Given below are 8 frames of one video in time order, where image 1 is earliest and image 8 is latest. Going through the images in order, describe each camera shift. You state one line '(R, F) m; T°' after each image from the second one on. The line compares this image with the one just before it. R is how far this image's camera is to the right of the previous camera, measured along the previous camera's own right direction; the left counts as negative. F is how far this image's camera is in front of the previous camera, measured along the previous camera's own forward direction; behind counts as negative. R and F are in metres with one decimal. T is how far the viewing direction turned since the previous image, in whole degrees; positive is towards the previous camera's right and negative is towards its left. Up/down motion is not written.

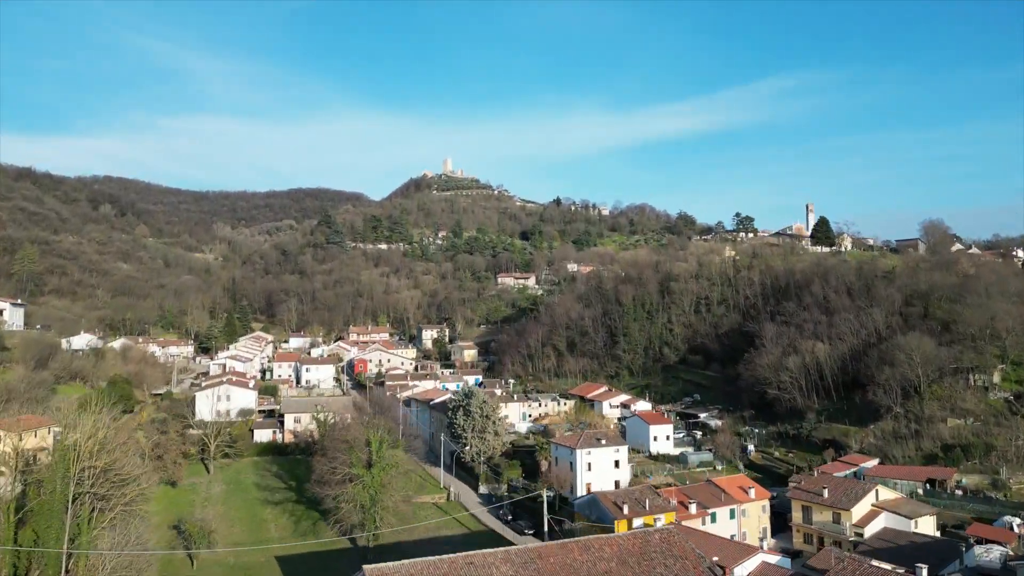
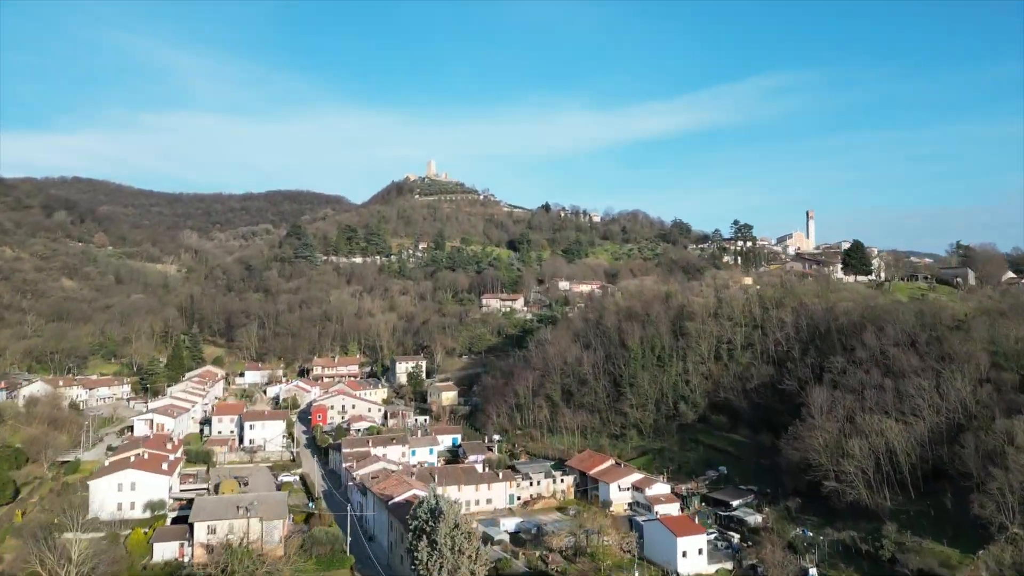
(+0.1, +6.1) m; +1°
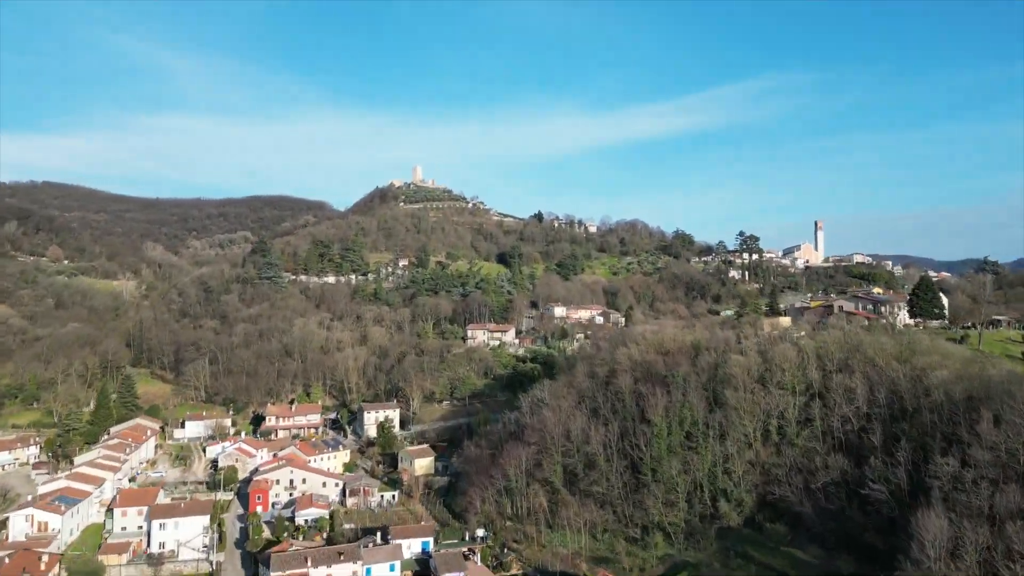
(+0.1, +7.0) m; +1°
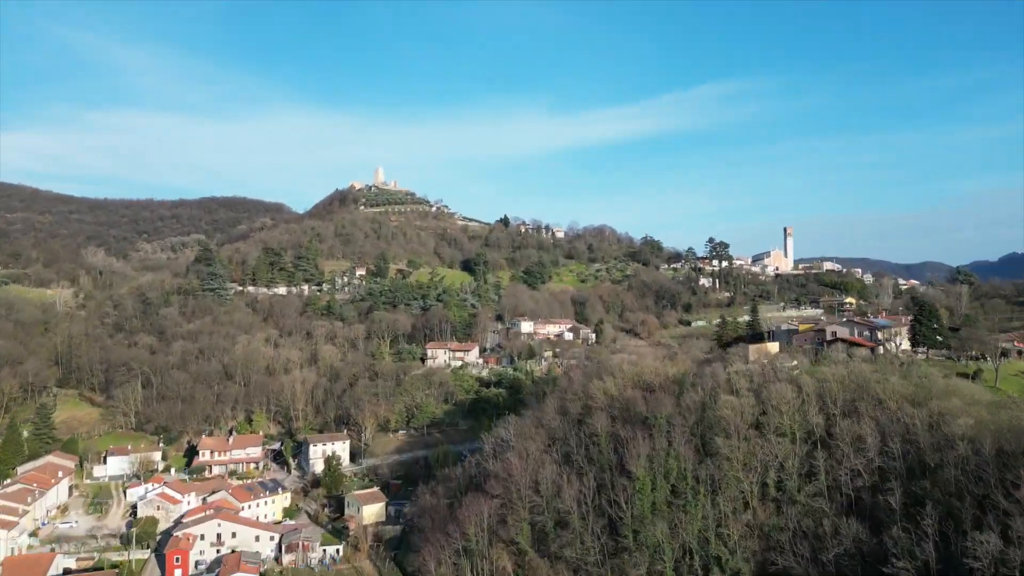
(+0.2, +3.4) m; +3°
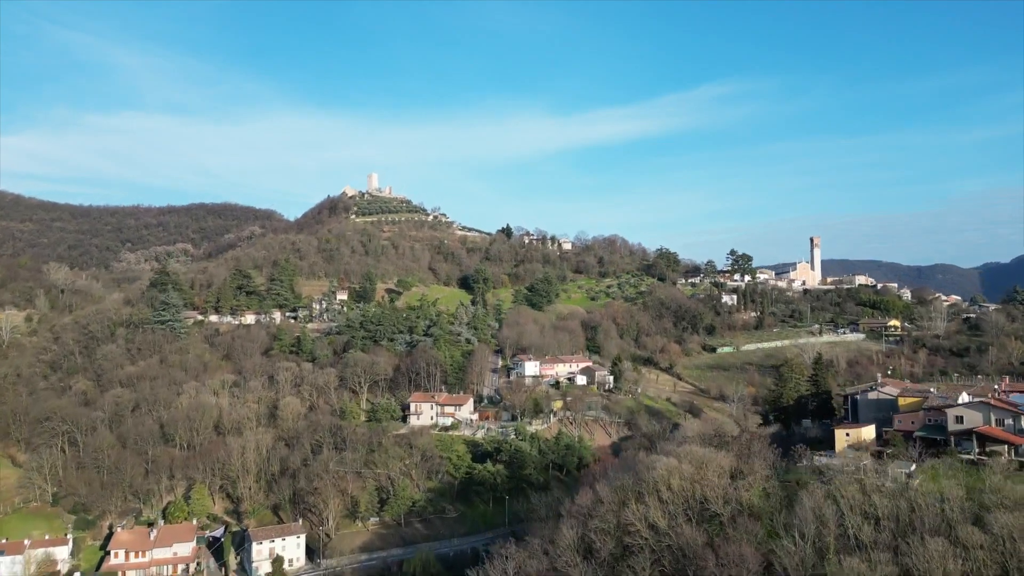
(+0.1, +8.0) m; 0°
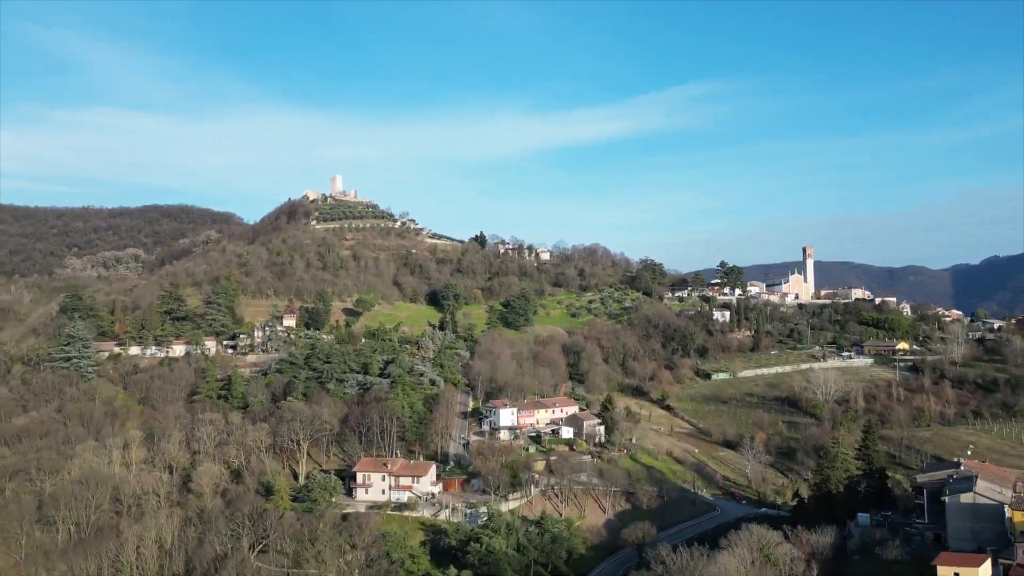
(+0.1, +6.9) m; +2°
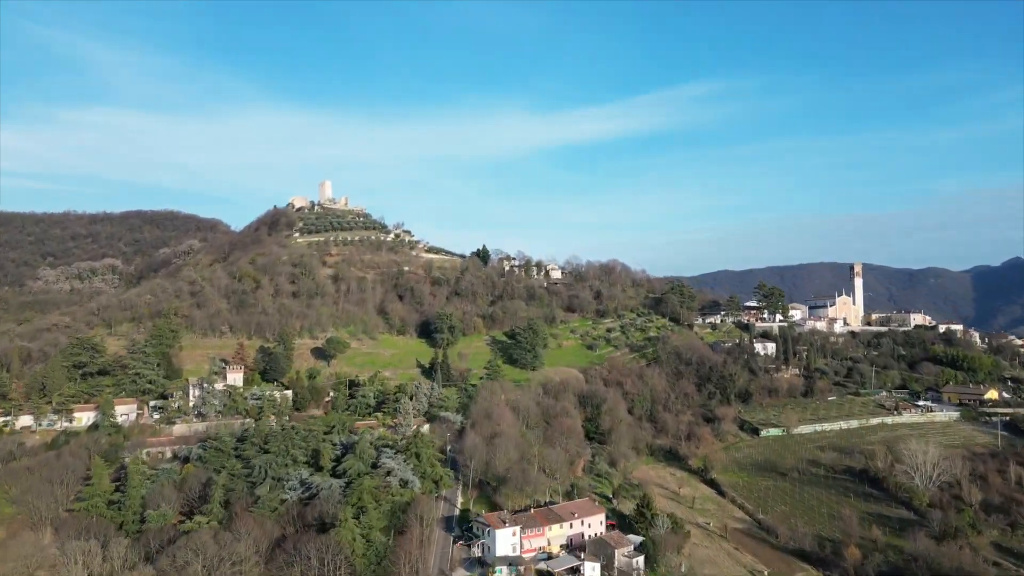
(+0.3, +10.5) m; -1°
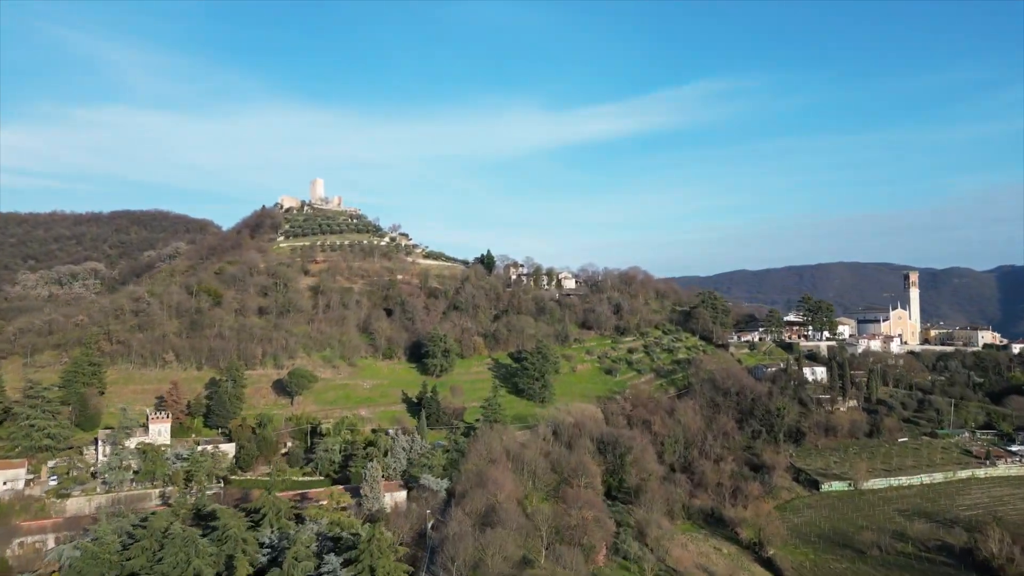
(+0.4, +8.8) m; -1°
